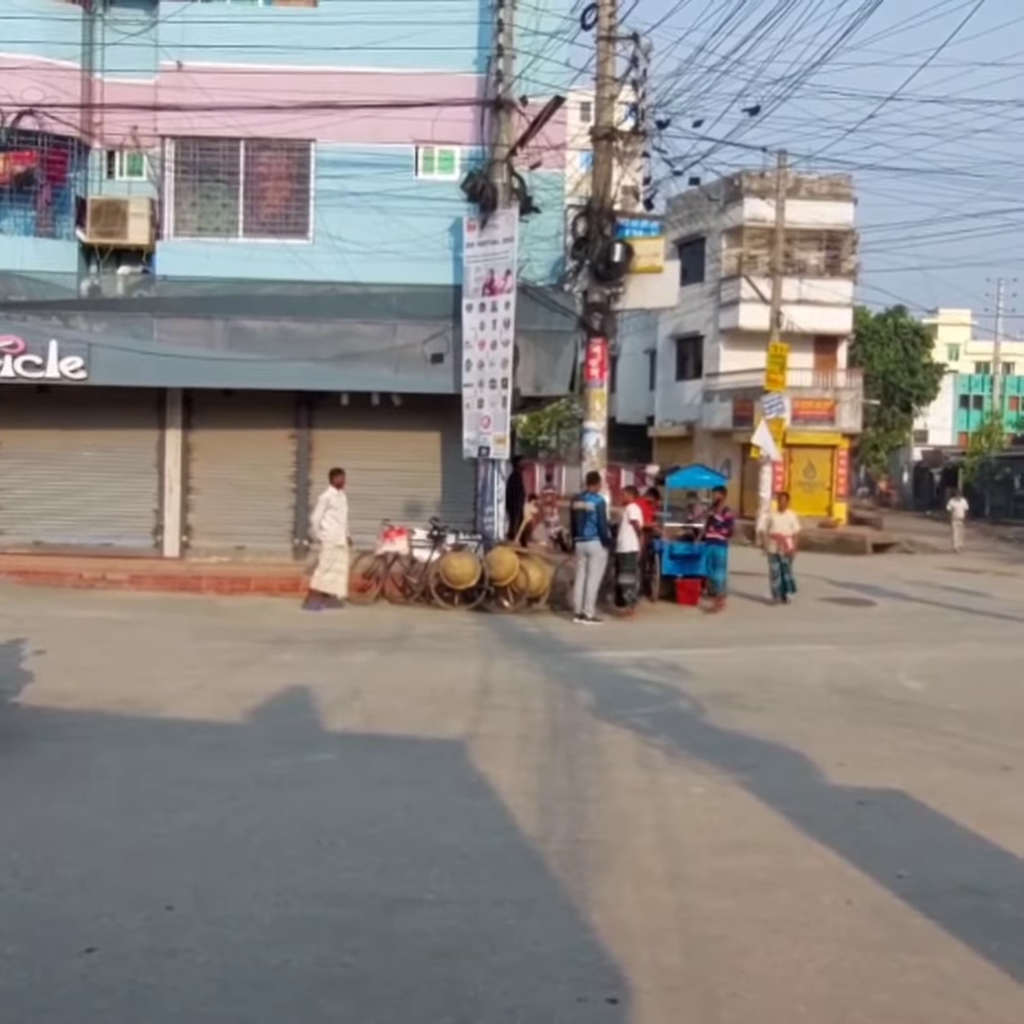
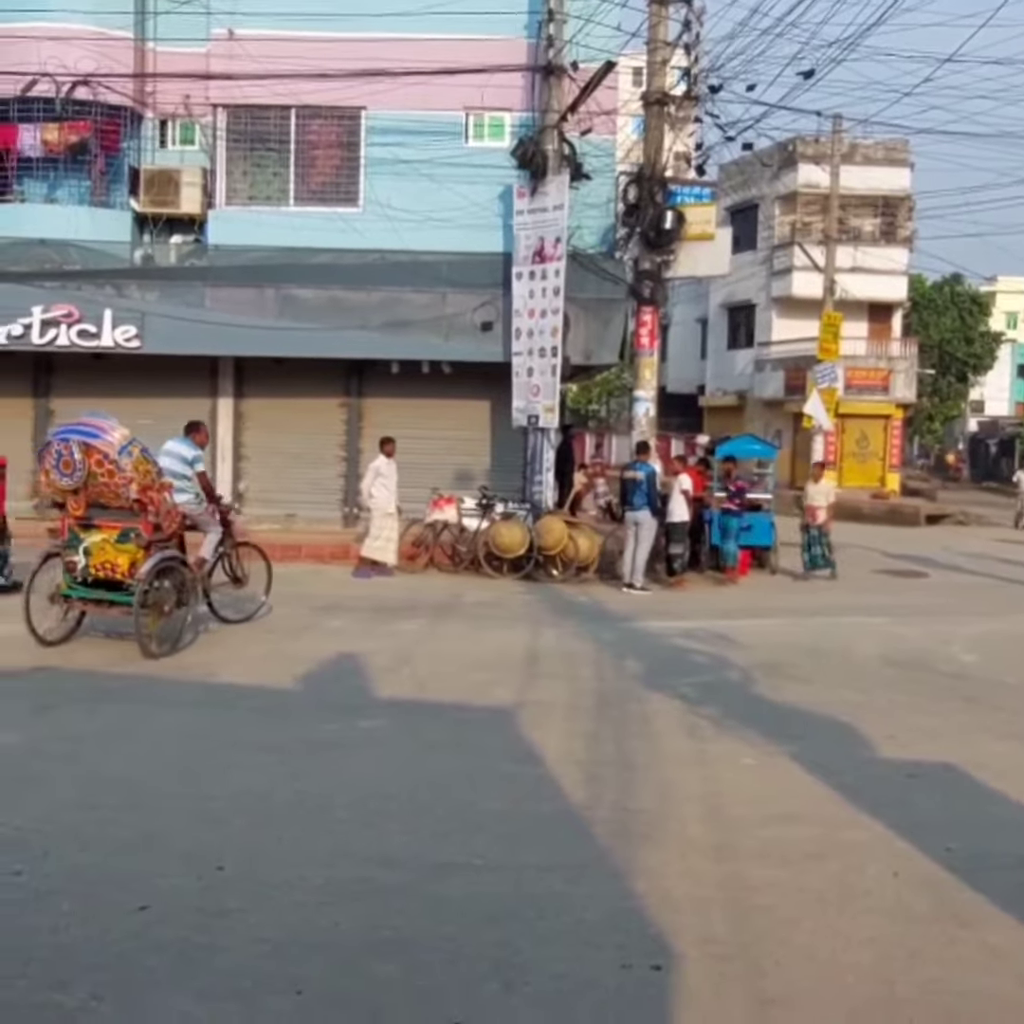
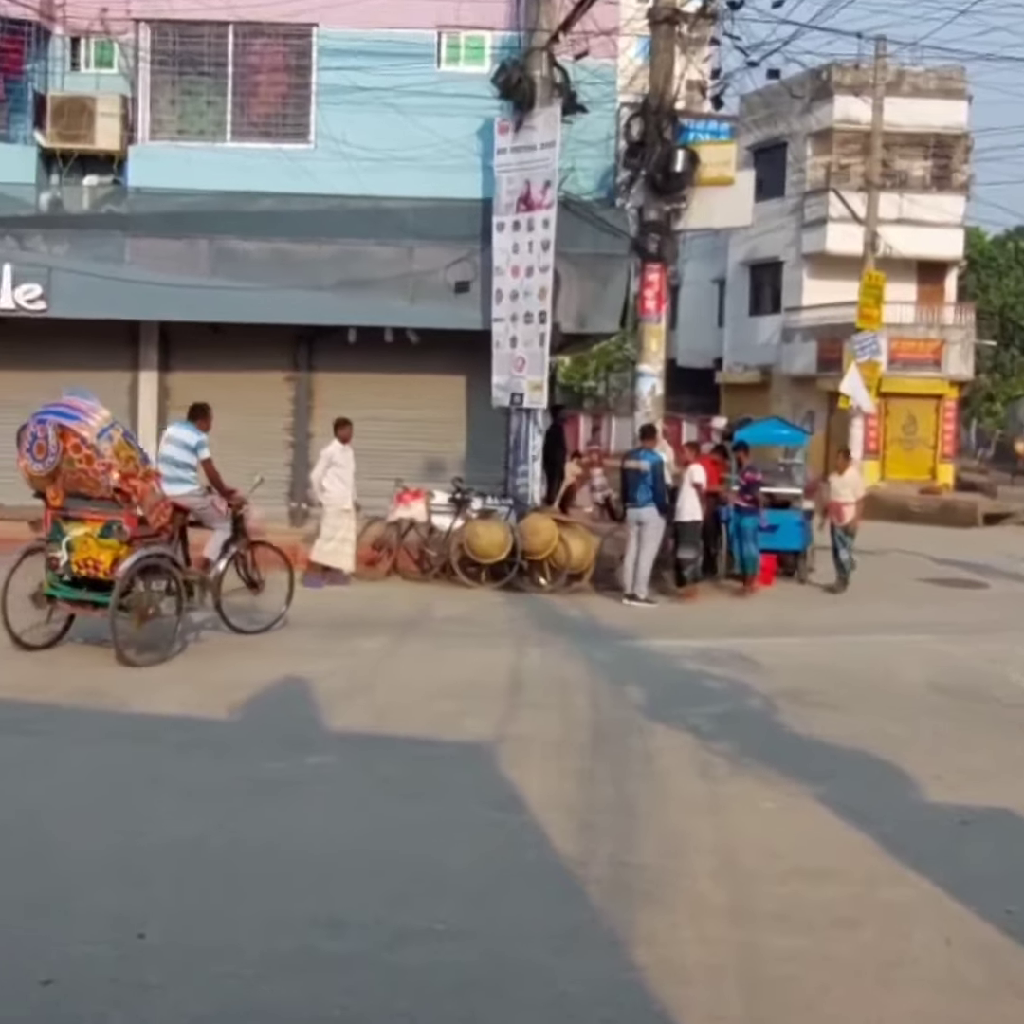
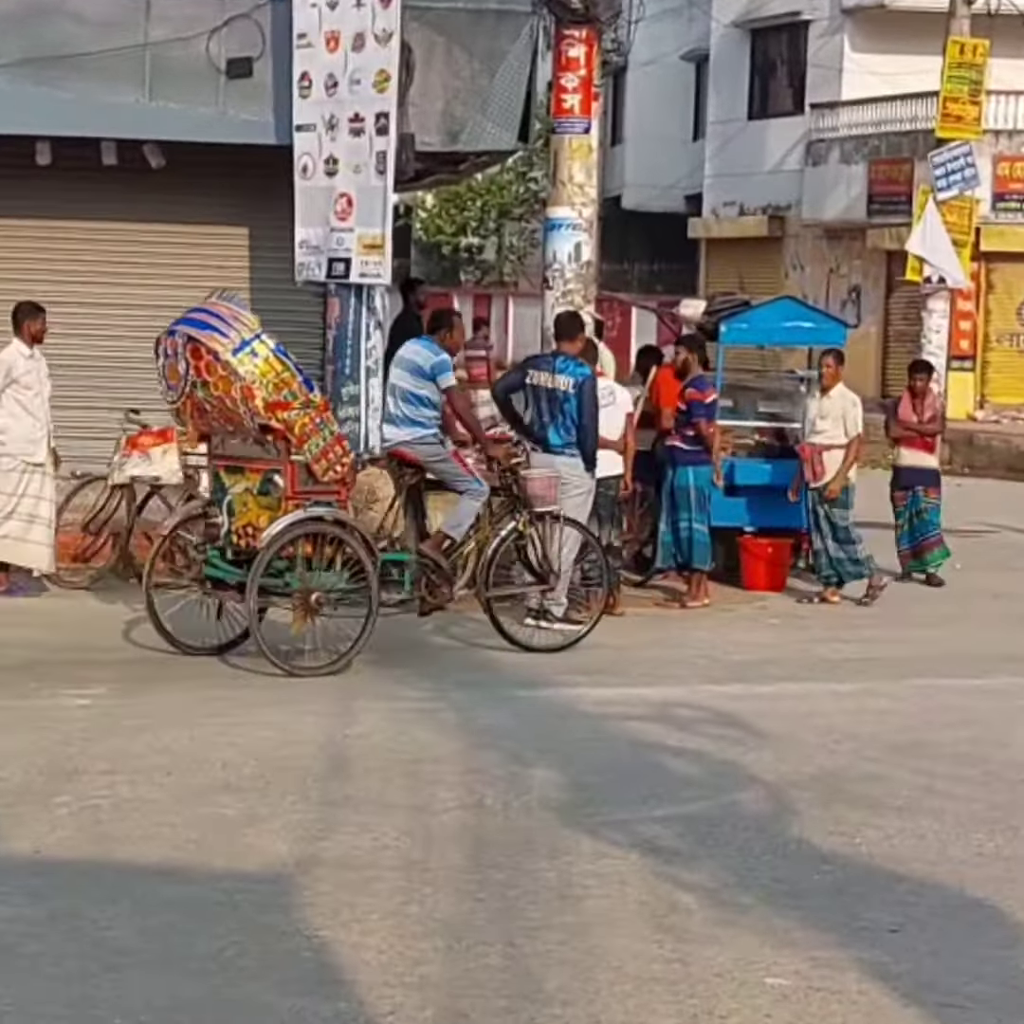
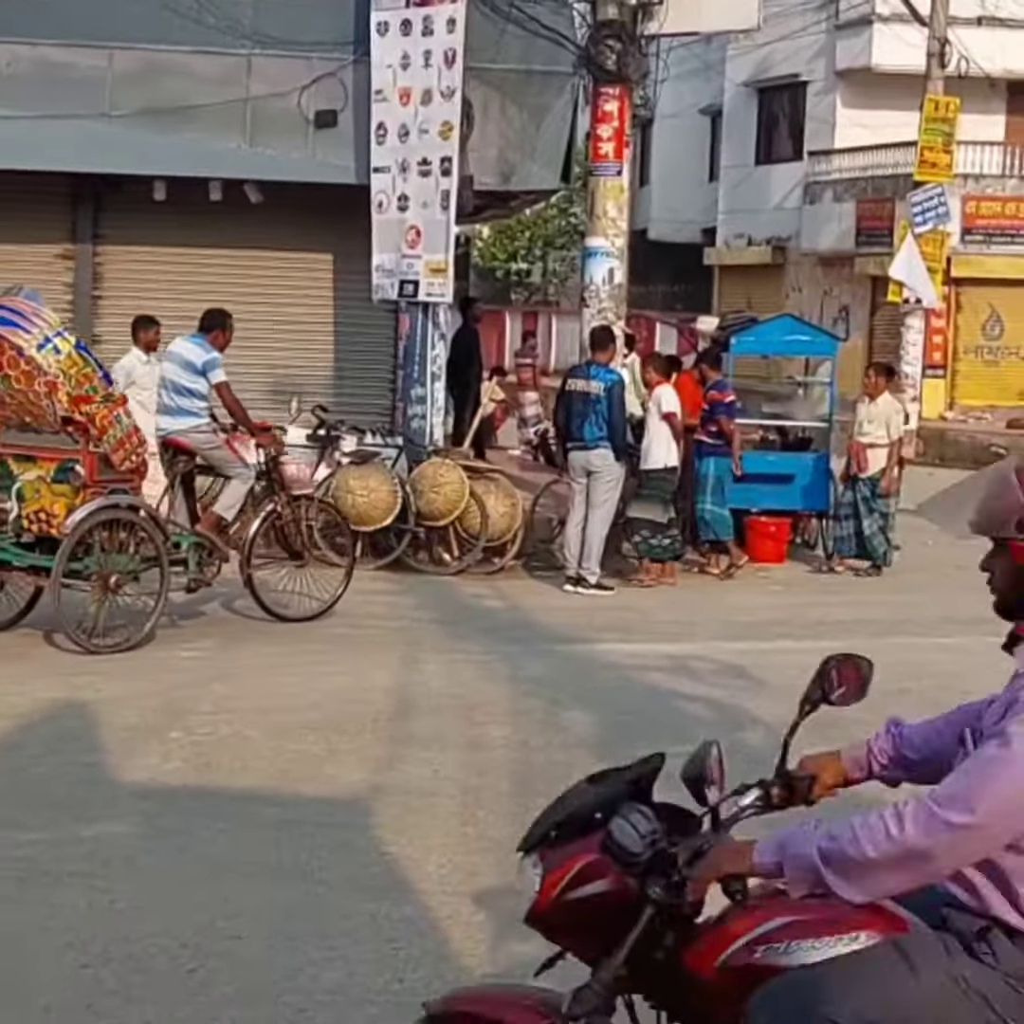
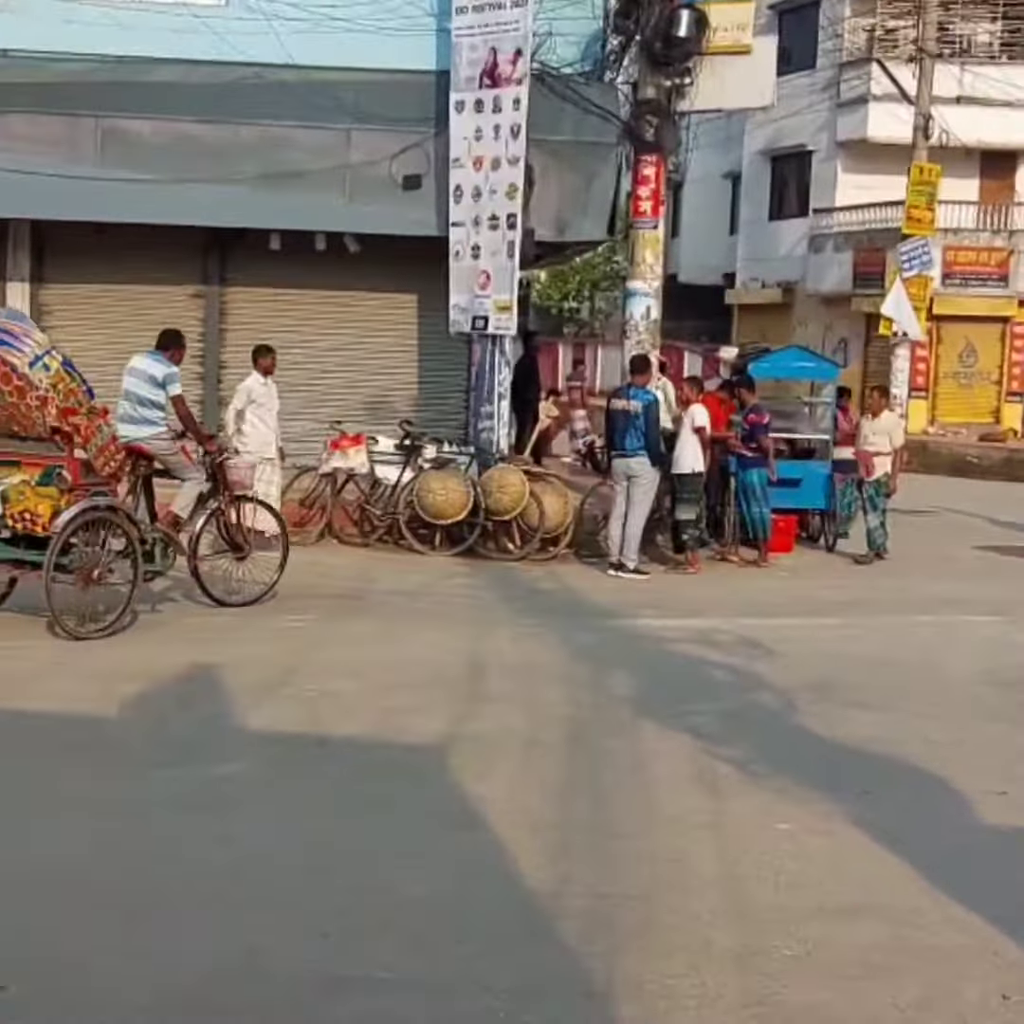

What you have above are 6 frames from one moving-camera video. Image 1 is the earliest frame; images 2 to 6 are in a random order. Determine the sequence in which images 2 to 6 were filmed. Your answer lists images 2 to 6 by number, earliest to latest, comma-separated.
2, 3, 6, 5, 4
